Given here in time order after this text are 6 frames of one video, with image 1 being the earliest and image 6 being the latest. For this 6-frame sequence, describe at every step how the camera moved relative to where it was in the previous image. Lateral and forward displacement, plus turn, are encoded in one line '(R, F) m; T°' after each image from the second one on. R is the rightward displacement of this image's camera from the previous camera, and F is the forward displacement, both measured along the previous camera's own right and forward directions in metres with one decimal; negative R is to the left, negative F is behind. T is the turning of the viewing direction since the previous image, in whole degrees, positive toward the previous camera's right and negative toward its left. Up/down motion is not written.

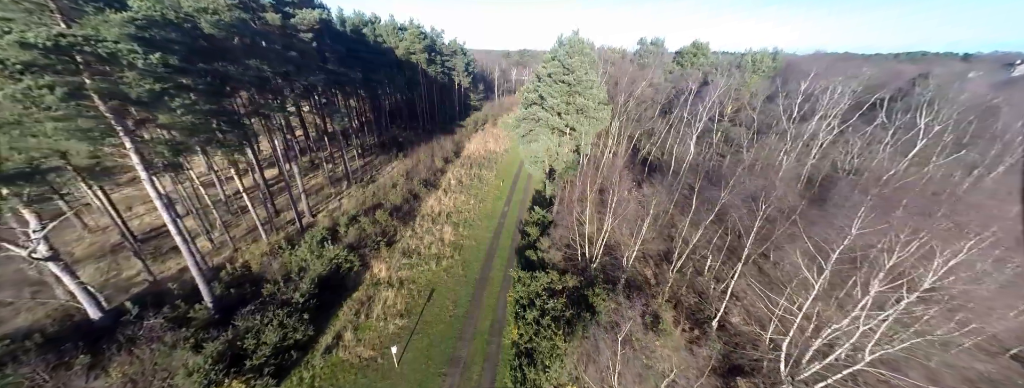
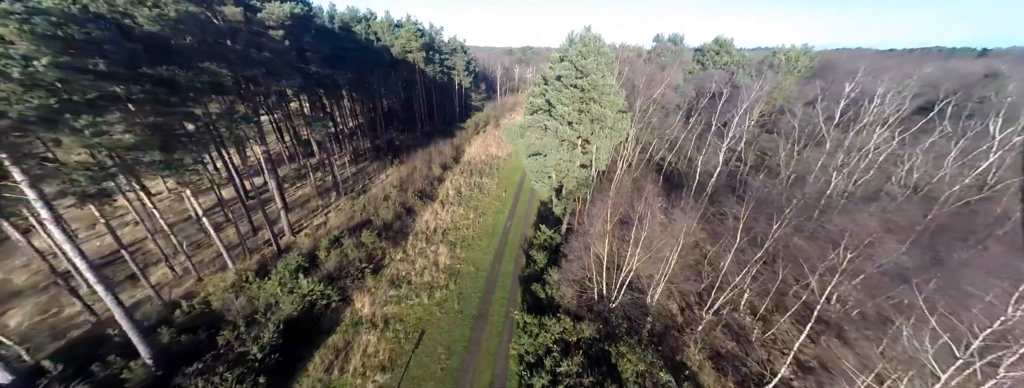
(0.0, +2.6) m; 0°
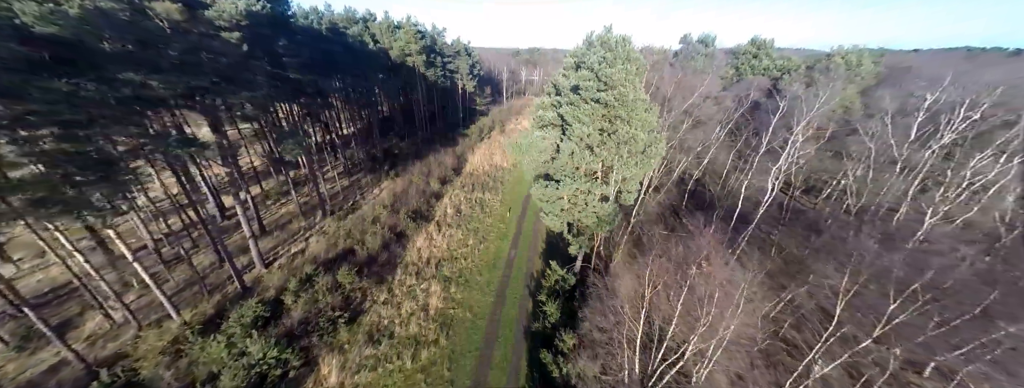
(+0.1, +3.2) m; -1°
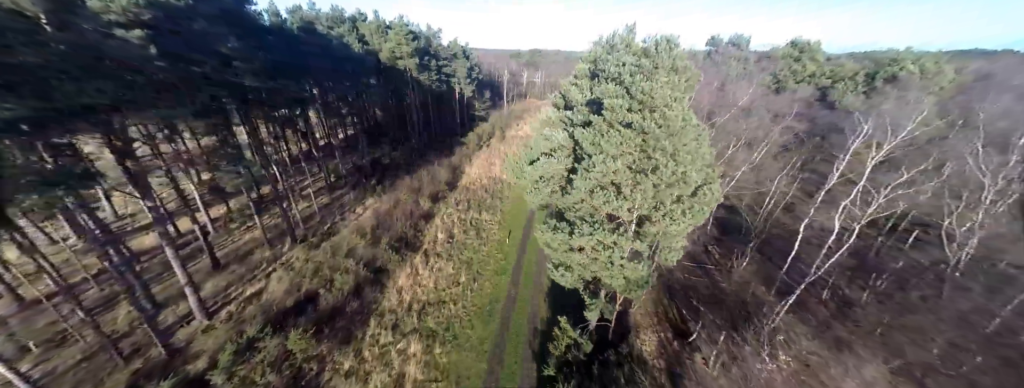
(+0.1, +3.5) m; 0°
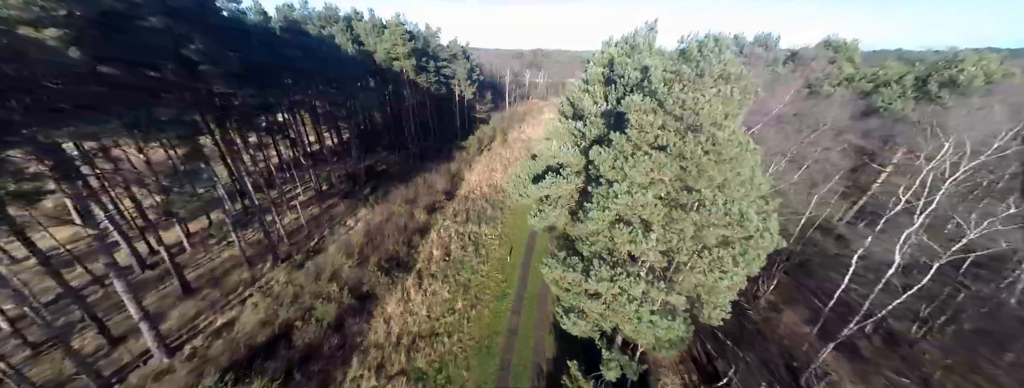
(0.0, +2.0) m; 0°
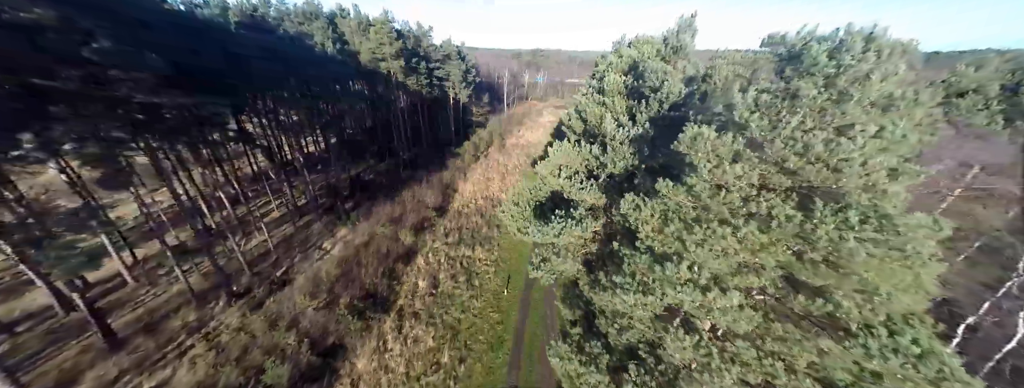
(+0.1, +2.9) m; 0°
